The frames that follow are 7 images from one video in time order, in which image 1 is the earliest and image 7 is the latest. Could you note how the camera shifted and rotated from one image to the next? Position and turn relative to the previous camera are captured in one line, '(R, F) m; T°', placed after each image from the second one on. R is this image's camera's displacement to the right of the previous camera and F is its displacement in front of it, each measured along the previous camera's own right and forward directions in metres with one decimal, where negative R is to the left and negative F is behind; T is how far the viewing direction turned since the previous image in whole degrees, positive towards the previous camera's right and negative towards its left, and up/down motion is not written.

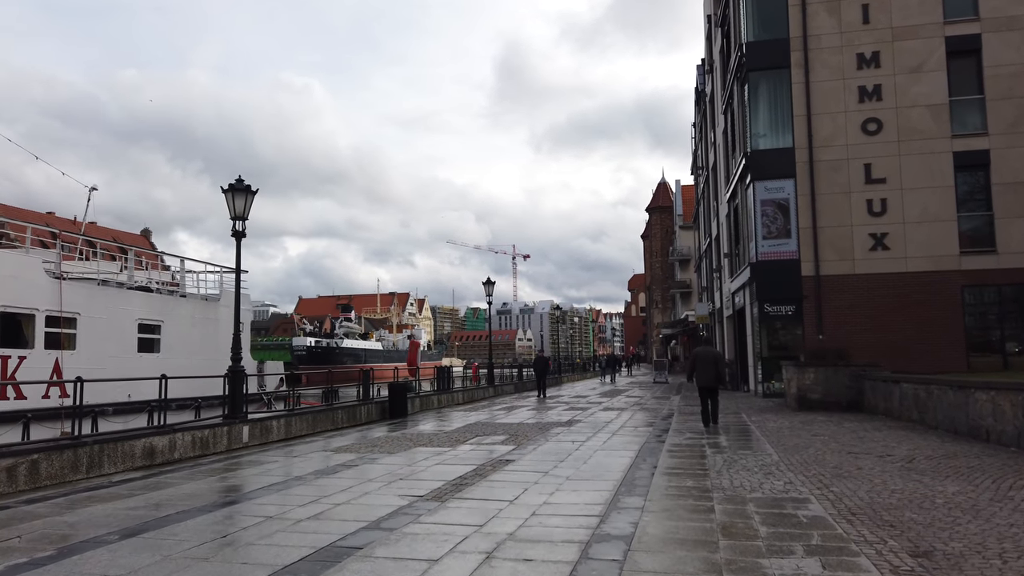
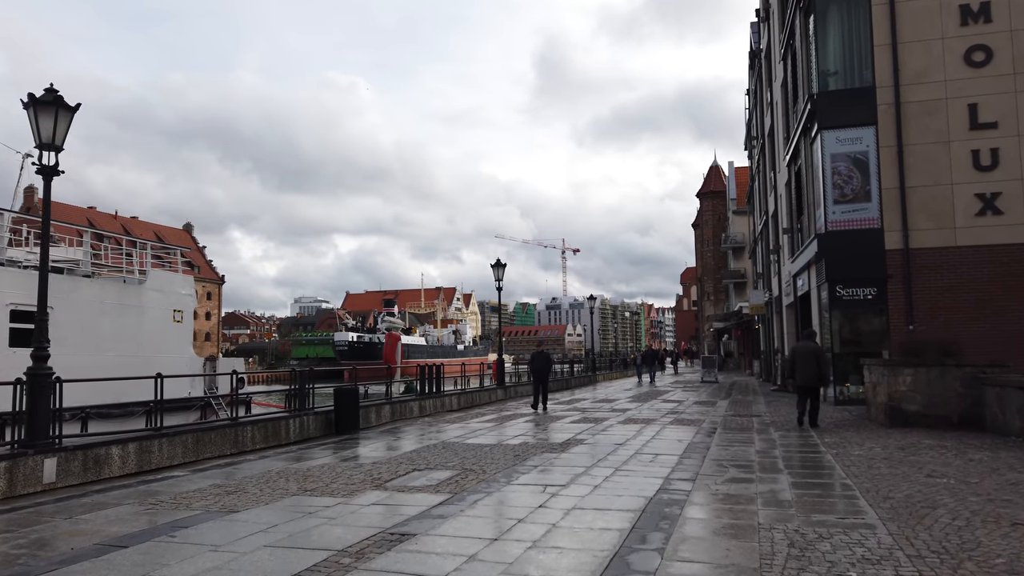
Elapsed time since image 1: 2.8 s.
(+1.2, +4.6) m; -4°
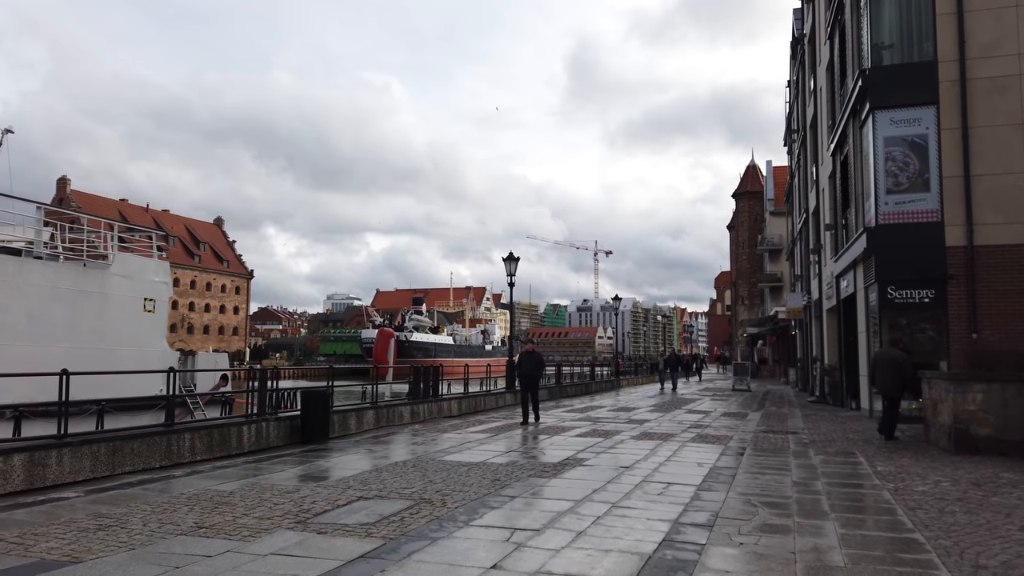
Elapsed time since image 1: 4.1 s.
(+0.6, +1.9) m; -2°
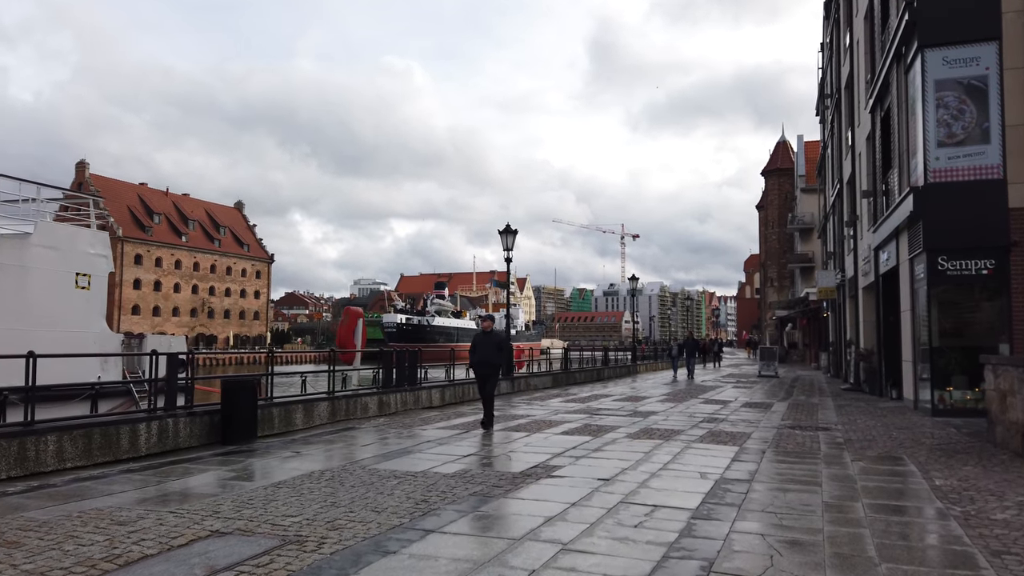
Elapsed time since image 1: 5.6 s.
(+0.8, +2.2) m; -2°
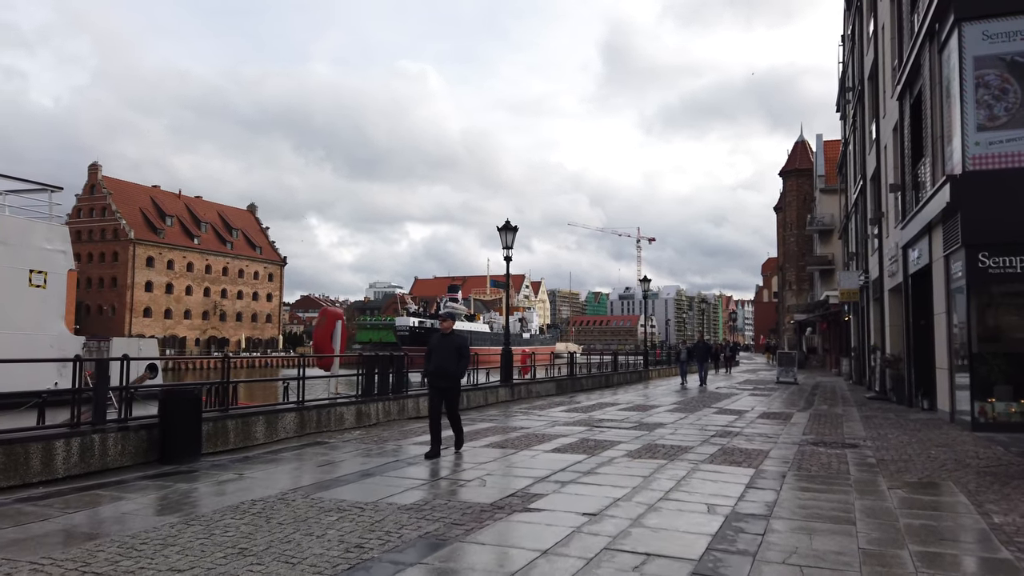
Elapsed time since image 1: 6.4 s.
(+0.4, +1.3) m; -1°
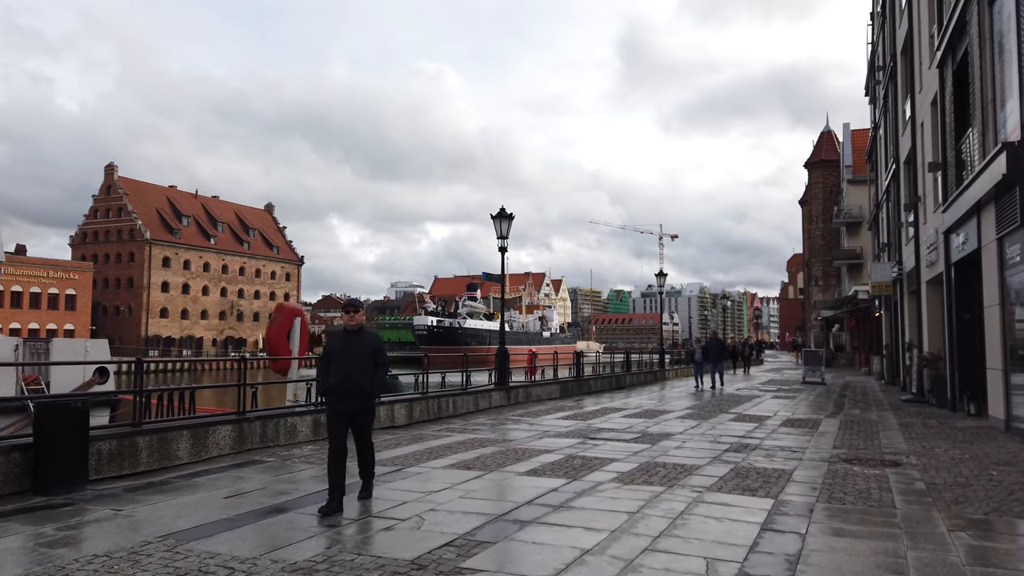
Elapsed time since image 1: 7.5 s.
(+0.6, +1.7) m; -2°
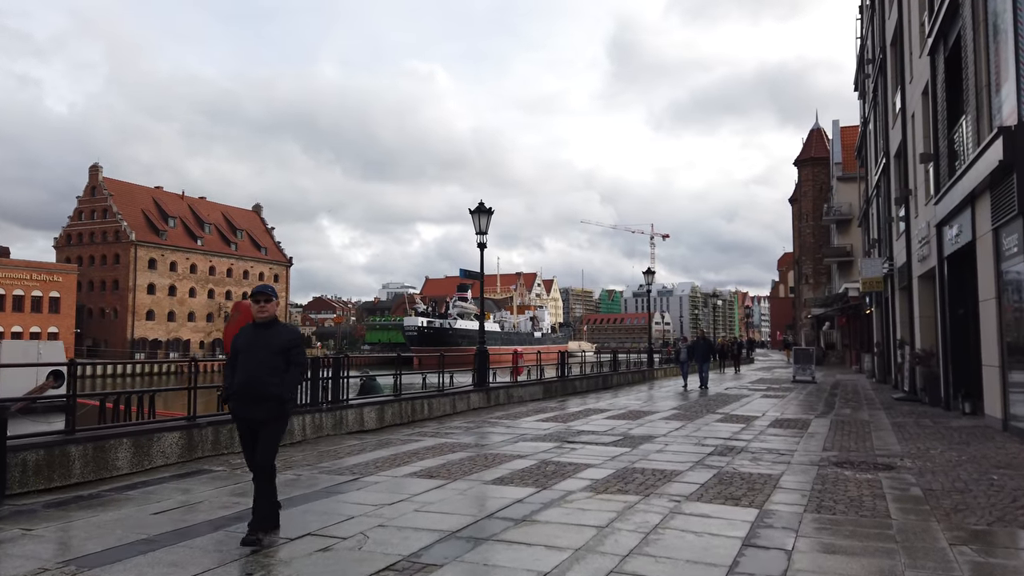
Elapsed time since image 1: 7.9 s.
(+0.3, +0.6) m; +1°
